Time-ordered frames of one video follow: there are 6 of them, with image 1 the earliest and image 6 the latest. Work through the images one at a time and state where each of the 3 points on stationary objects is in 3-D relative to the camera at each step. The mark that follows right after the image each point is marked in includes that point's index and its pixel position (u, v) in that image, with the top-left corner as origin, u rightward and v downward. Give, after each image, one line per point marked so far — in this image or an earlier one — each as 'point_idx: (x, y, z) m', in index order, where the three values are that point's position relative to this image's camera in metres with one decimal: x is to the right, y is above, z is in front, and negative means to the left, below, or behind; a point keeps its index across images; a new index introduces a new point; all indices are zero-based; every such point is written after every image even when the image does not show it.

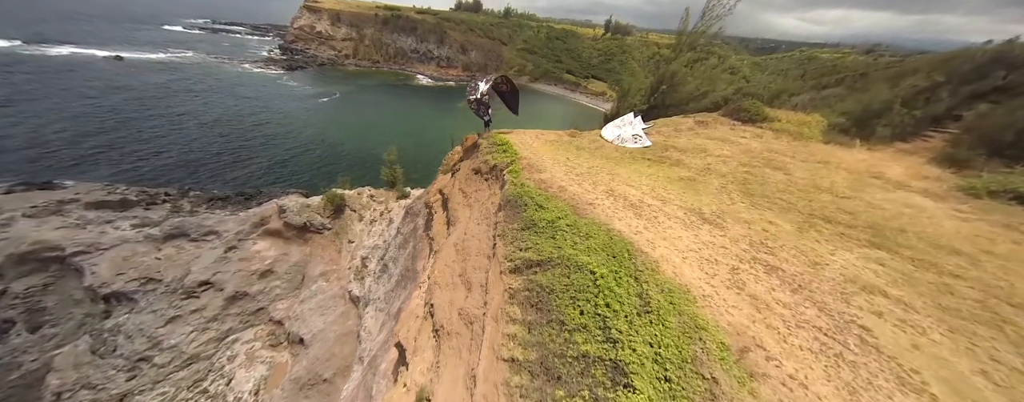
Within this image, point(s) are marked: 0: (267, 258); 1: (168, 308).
0: (-18.6, -4.3, +18.2) m
1: (-21.8, -6.8, +15.2) m
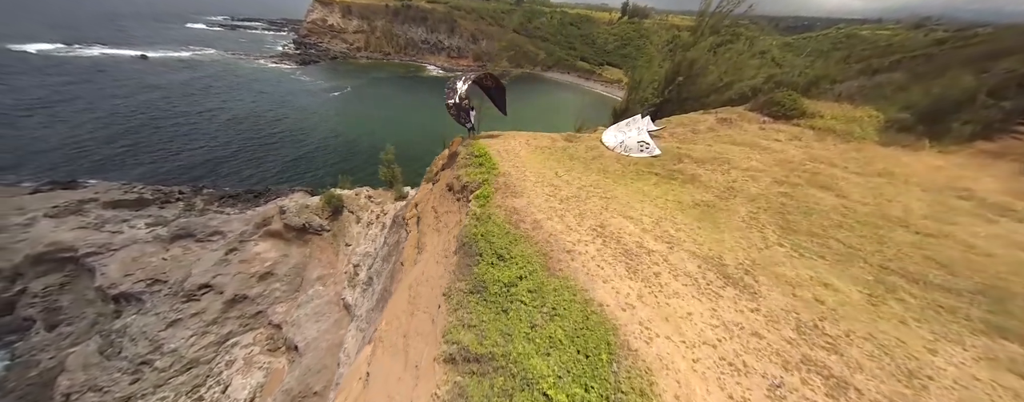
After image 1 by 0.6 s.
0: (-18.6, -4.5, +18.1) m
1: (-21.9, -7.0, +15.4) m
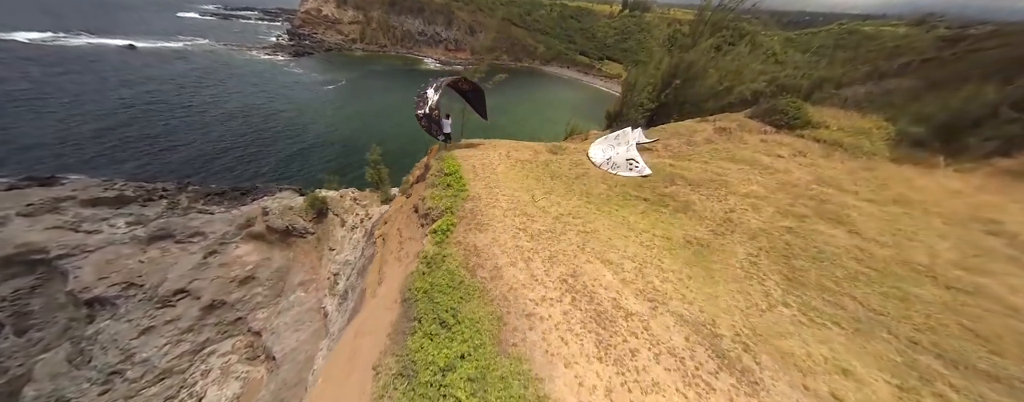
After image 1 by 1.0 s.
0: (-19.3, -4.6, +17.5) m
1: (-22.6, -7.1, +14.8) m
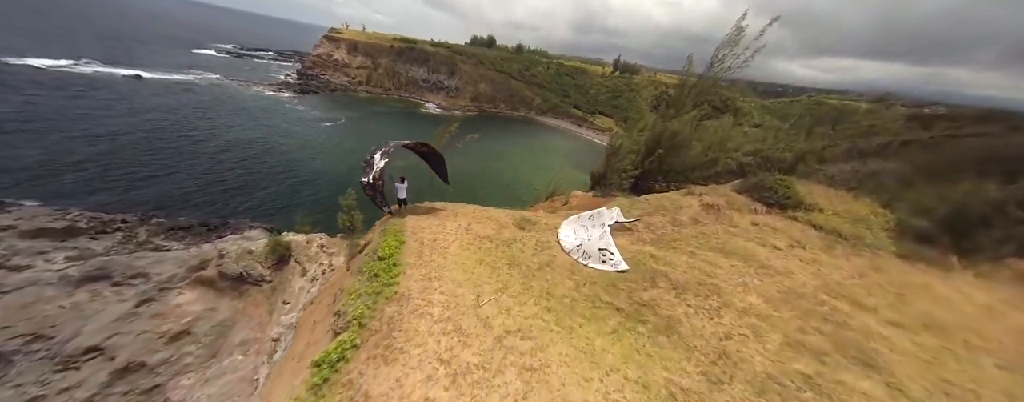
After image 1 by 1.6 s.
0: (-20.7, -7.2, +15.3) m
1: (-24.1, -9.1, +12.1) m
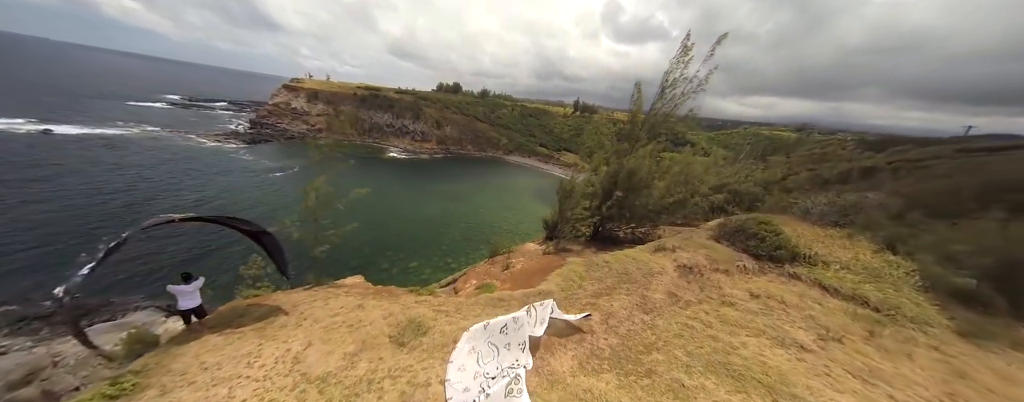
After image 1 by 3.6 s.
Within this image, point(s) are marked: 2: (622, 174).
0: (-22.7, -11.2, +9.8) m
1: (-25.7, -12.8, +6.1) m
2: (+7.2, +1.9, +15.2) m
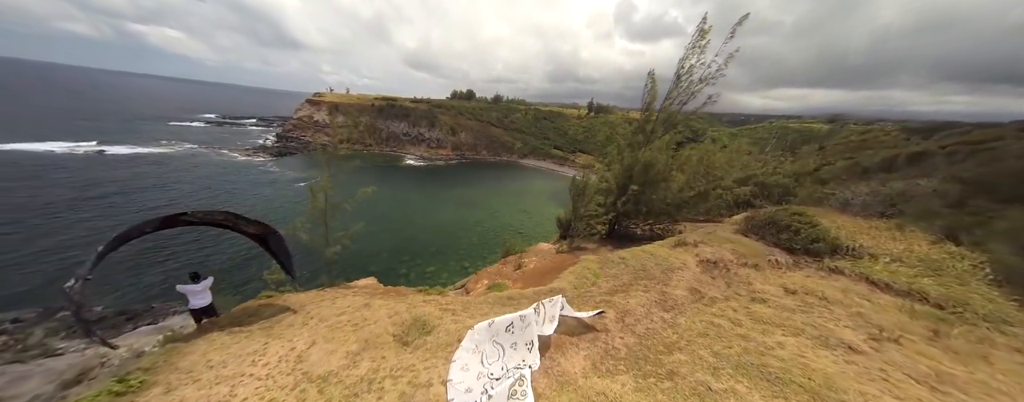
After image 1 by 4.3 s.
0: (-22.0, -11.8, +10.7) m
1: (-25.1, -13.4, +7.2) m
2: (+7.9, +2.0, +14.6) m
